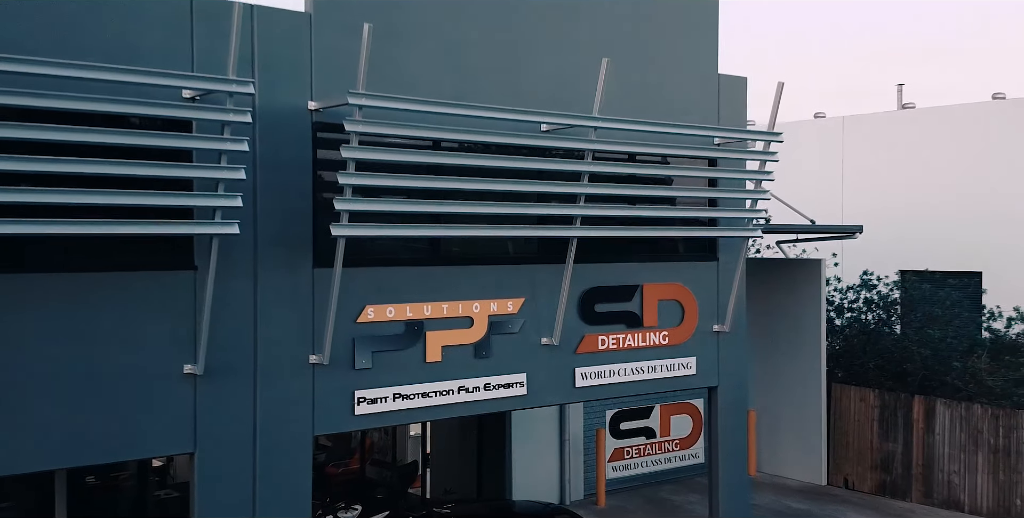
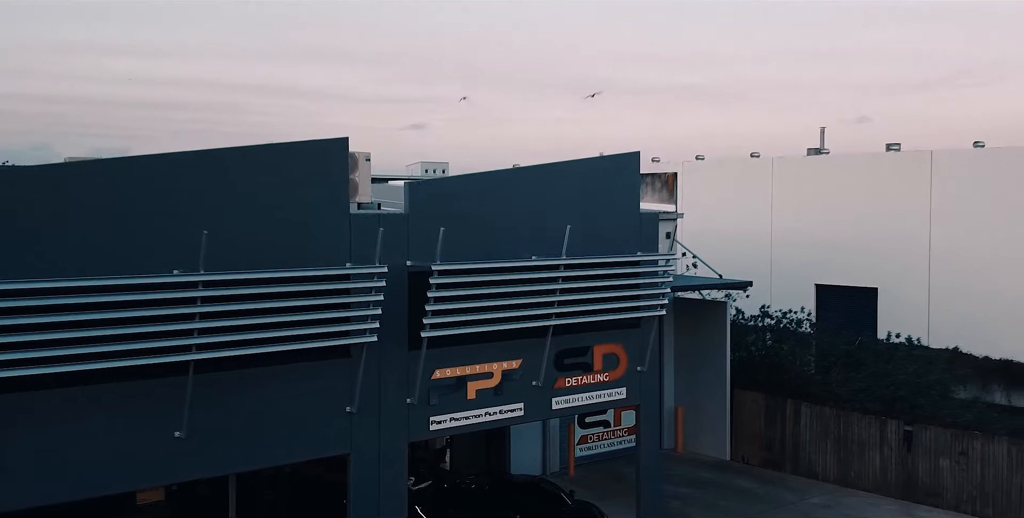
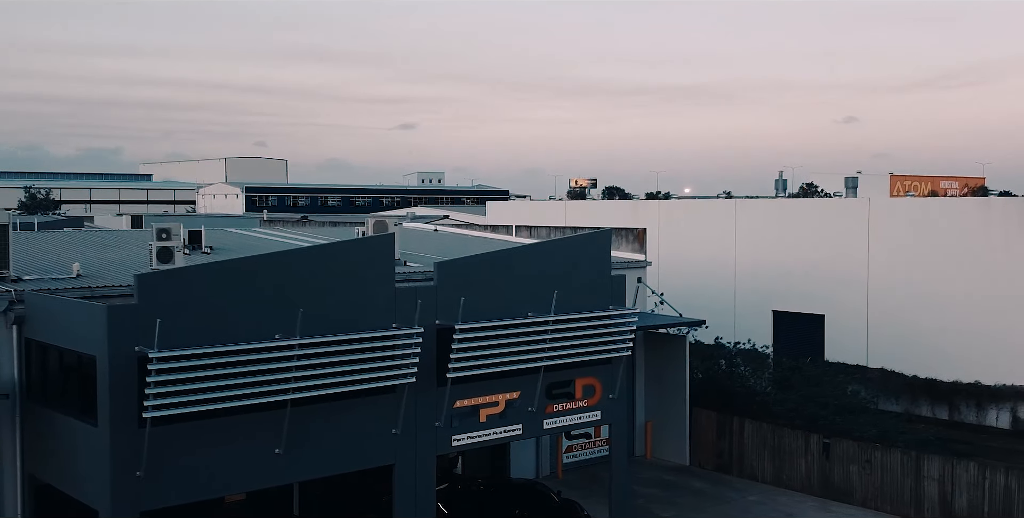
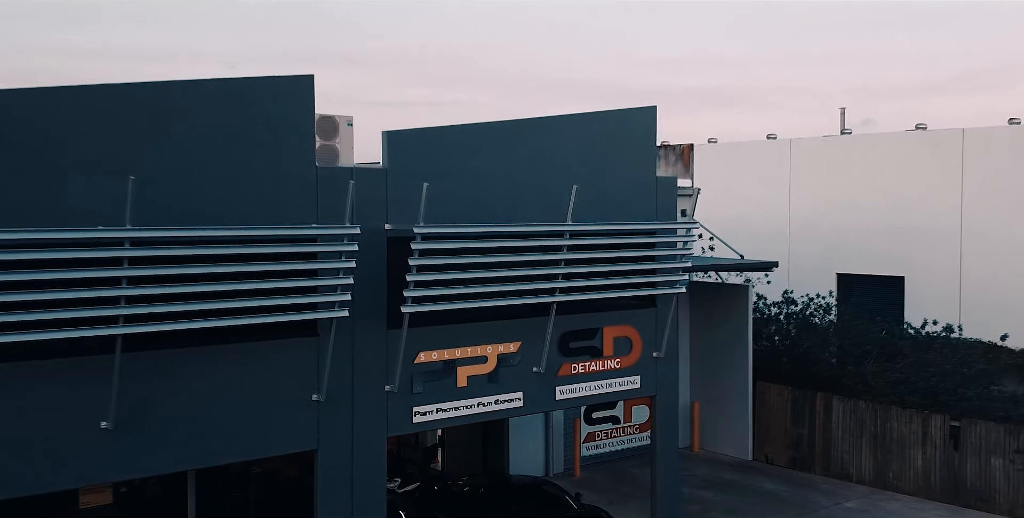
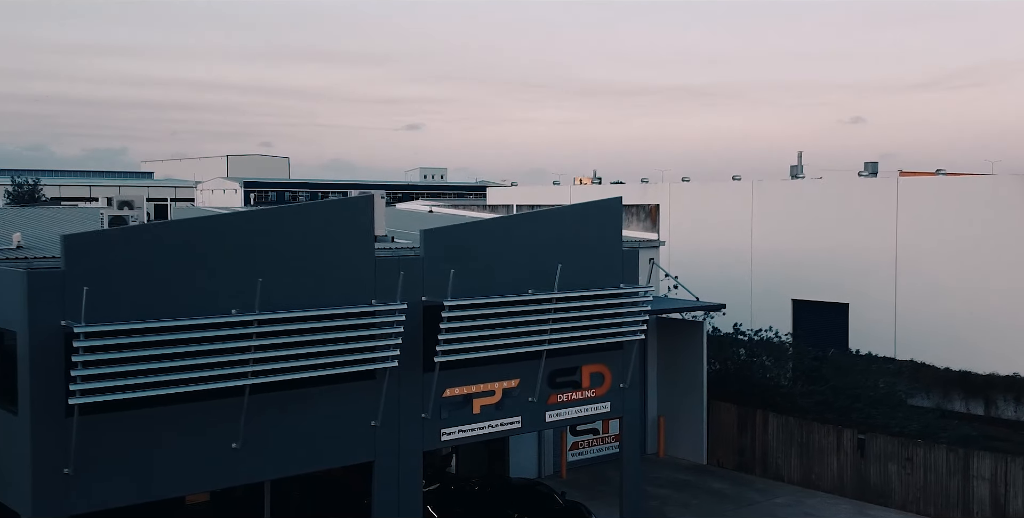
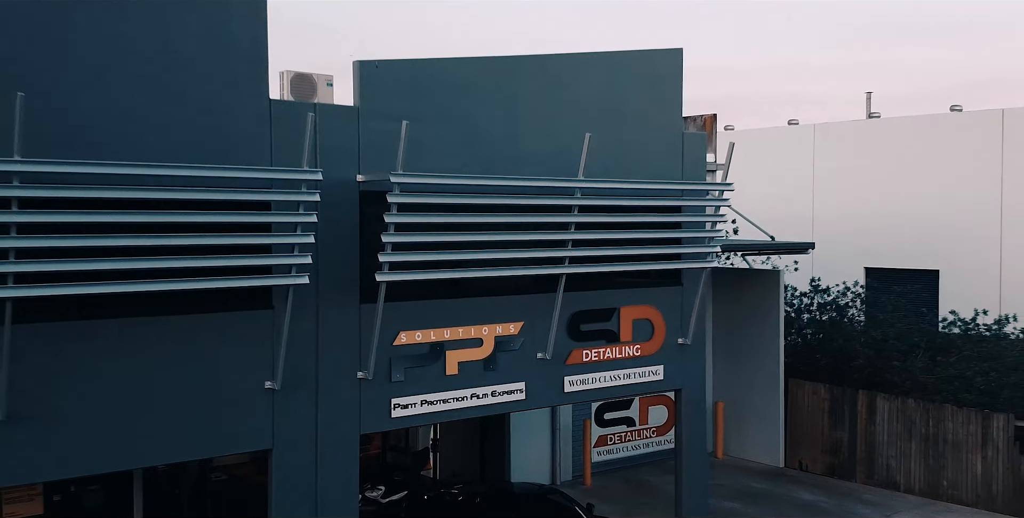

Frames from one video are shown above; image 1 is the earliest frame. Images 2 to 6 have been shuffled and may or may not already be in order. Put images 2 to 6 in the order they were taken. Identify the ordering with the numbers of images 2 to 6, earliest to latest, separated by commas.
6, 4, 2, 5, 3
